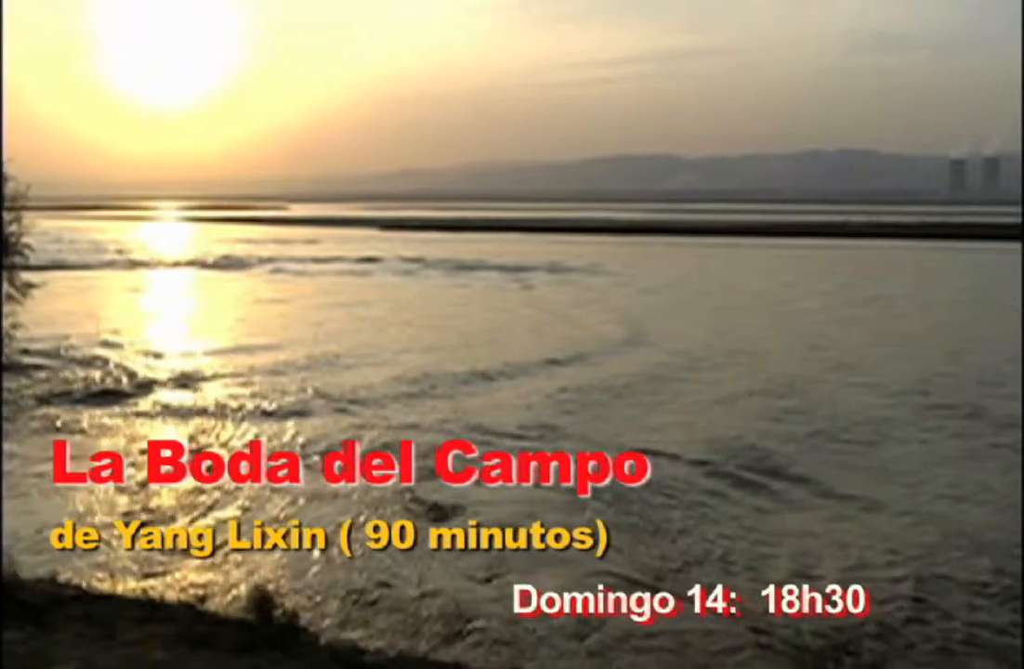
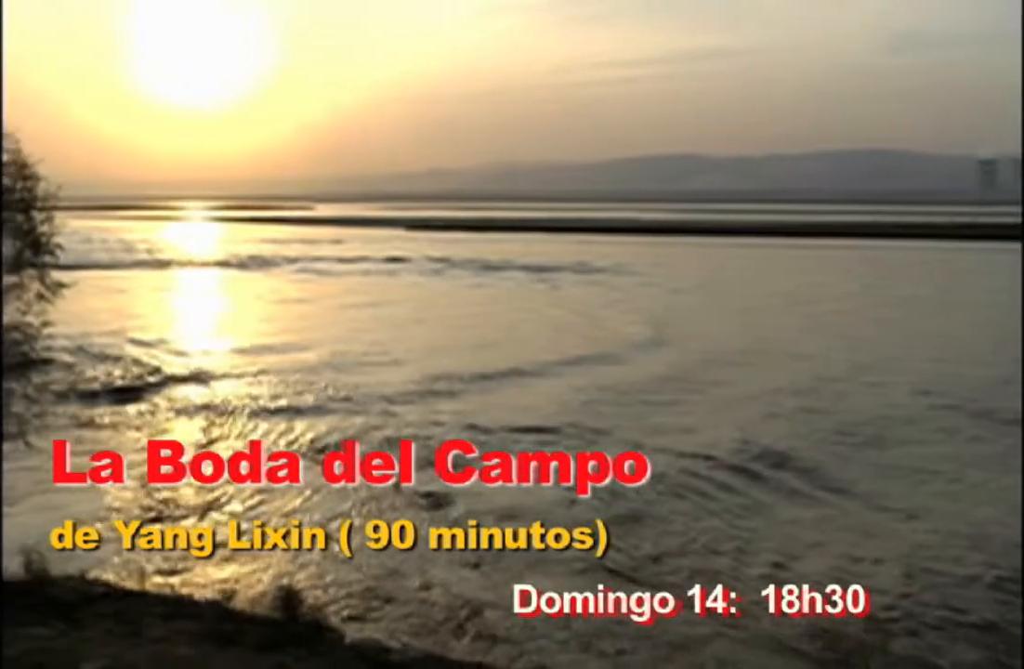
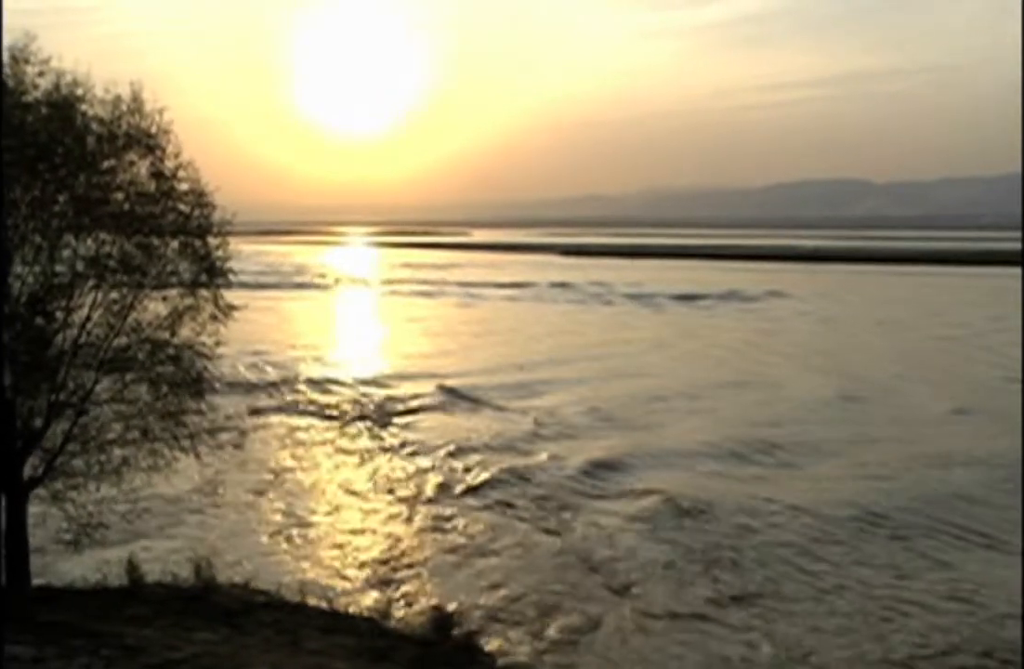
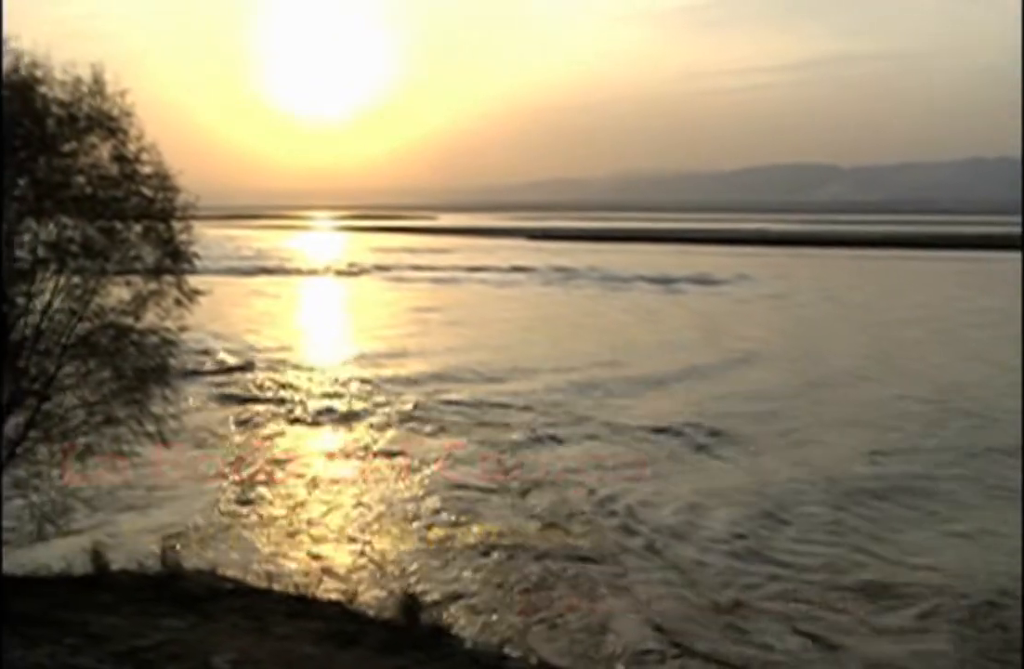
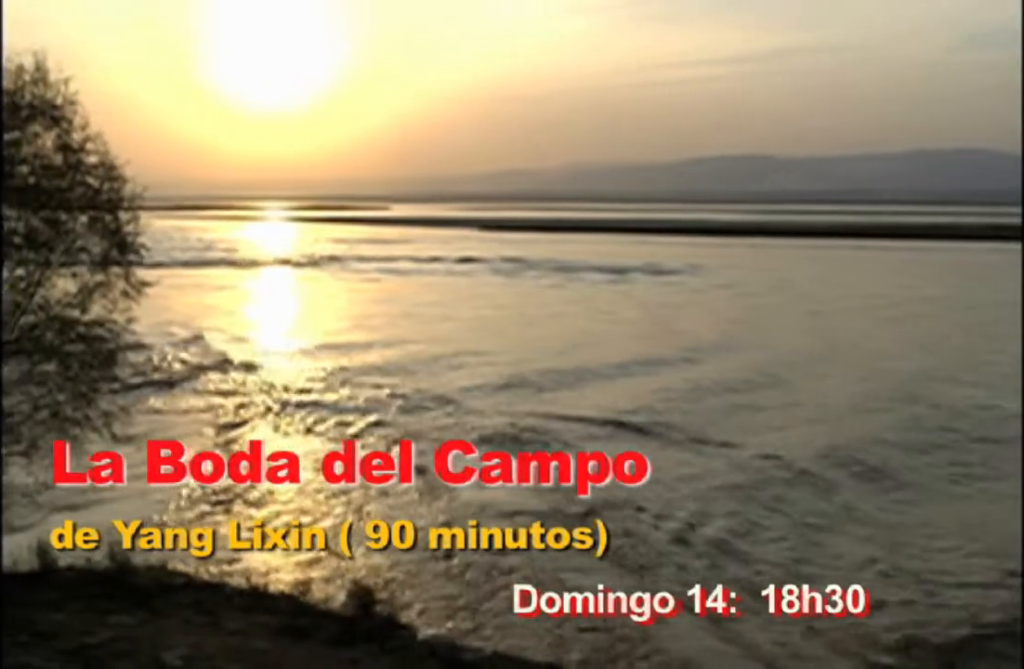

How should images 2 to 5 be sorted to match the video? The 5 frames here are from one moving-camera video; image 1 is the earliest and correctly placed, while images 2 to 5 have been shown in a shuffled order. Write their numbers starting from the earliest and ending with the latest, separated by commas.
2, 5, 4, 3
